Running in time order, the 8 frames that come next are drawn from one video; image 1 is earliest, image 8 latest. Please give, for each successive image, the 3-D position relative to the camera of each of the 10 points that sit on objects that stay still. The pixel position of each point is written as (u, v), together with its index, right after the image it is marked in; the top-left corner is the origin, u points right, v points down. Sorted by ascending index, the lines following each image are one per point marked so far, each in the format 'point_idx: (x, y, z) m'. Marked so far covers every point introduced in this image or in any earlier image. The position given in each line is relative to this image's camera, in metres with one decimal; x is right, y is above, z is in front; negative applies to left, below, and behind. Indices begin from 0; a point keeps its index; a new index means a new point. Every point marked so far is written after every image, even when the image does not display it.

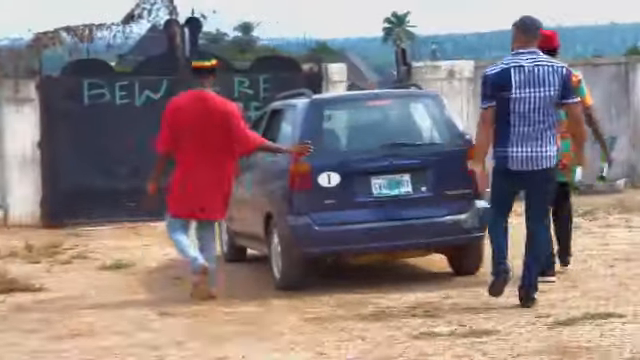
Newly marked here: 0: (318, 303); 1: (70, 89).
0: (0.0, -0.9, +9.3) m
1: (-3.2, +1.2, +16.7) m
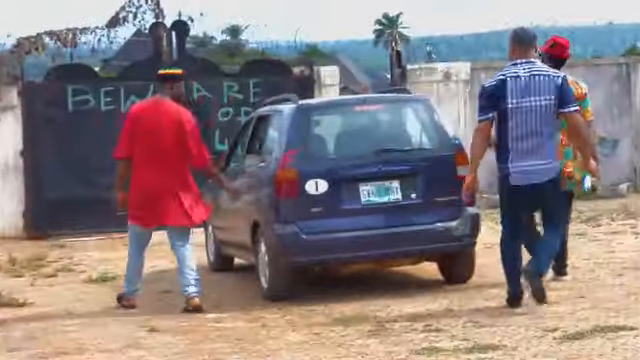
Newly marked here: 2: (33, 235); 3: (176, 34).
0: (0.0, -0.9, +8.8) m
1: (-3.3, +1.1, +16.2) m
2: (-3.6, -0.7, +16.3) m
3: (-1.8, +1.8, +16.6) m
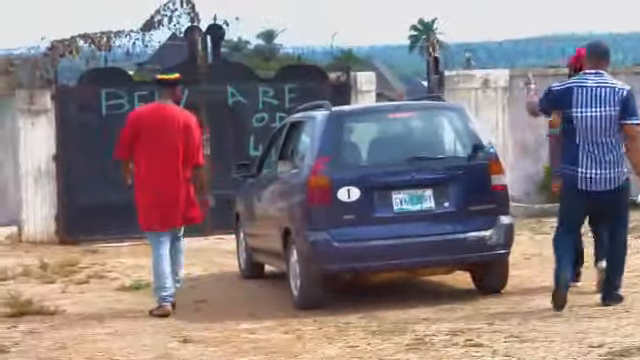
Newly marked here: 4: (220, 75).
0: (+0.2, -1.0, +8.6) m
1: (-2.9, +1.0, +16.1) m
2: (-3.1, -0.7, +16.2) m
3: (-1.3, +1.8, +16.4) m
4: (-1.3, +1.3, +16.4) m
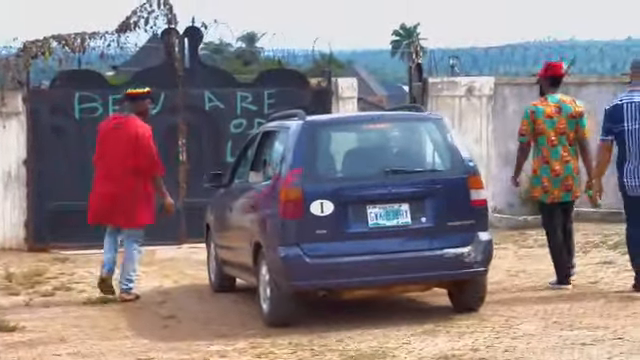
0: (0.0, -1.1, +8.1) m
1: (-3.1, +0.9, +15.6) m
2: (-3.4, -0.8, +15.6) m
3: (-1.6, +1.7, +15.9) m
4: (-1.5, +1.2, +15.9) m
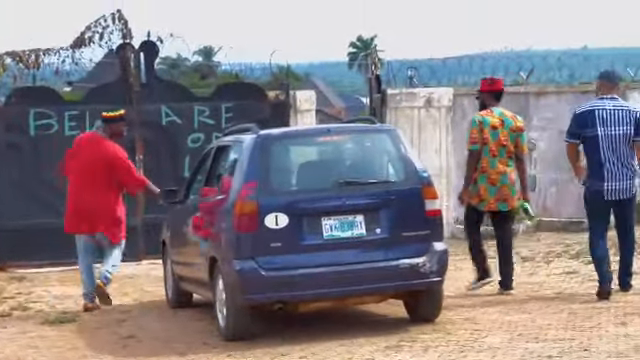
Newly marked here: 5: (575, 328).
0: (-0.2, -1.2, +8.0) m
1: (-3.6, +0.7, +15.3) m
2: (-3.9, -1.0, +15.4) m
3: (-2.1, +1.5, +15.7) m
4: (-2.0, +1.0, +15.8) m
5: (+1.7, -1.0, +8.9) m
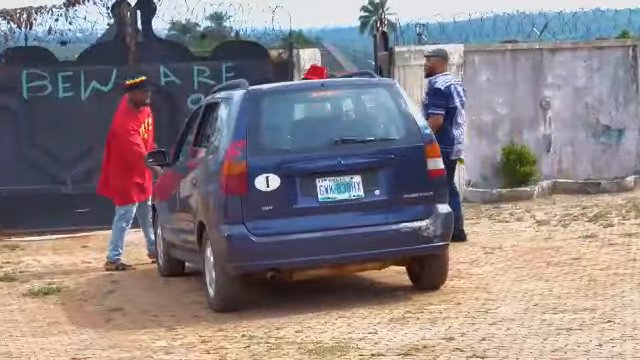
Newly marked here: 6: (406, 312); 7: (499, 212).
0: (-0.2, -0.9, +7.3) m
1: (-3.5, +1.1, +14.6) m
2: (-3.8, -0.6, +14.7) m
3: (-2.1, +1.9, +15.0) m
4: (-2.0, +1.4, +15.0) m
5: (+1.7, -0.7, +8.2) m
6: (+0.5, -0.8, +8.1) m
7: (+2.0, -0.4, +14.4) m
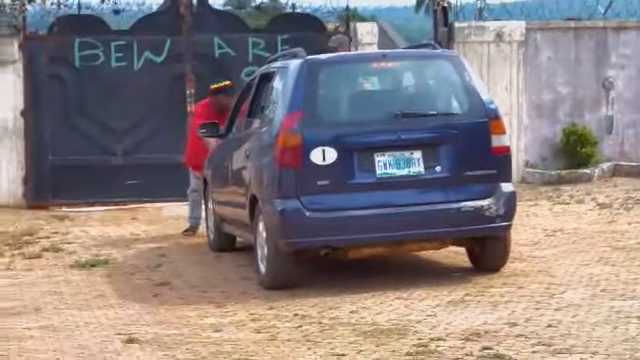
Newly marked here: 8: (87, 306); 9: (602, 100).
0: (+0.1, -0.8, +7.0) m
1: (-2.9, +1.5, +14.4) m
2: (-3.2, -0.3, +14.5) m
3: (-1.4, +2.2, +14.7) m
4: (-1.3, +1.8, +14.7) m
5: (+2.1, -0.6, +7.8) m
6: (+0.9, -0.7, +7.8) m
7: (+2.6, -0.2, +13.9) m
8: (-1.4, -0.8, +8.1) m
9: (+3.3, +0.9, +15.3) m
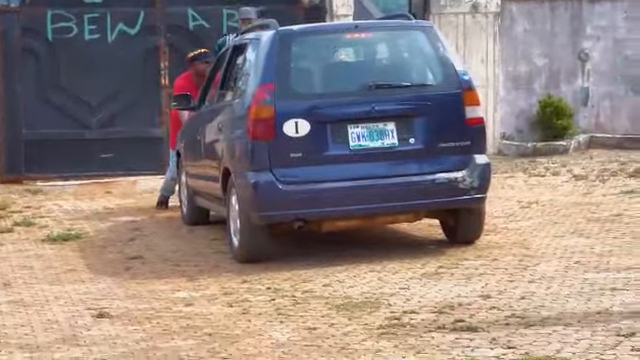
0: (-0.1, -0.6, +6.9) m
1: (-3.2, +1.7, +14.2) m
2: (-3.5, 0.0, +14.4) m
3: (-1.7, +2.5, +14.5) m
4: (-1.6, +2.1, +14.6) m
5: (+1.9, -0.5, +7.8) m
6: (+0.7, -0.5, +7.7) m
7: (+2.3, +0.1, +13.9) m
8: (-1.6, -0.6, +8.0) m
9: (+3.0, +1.3, +15.2) m
